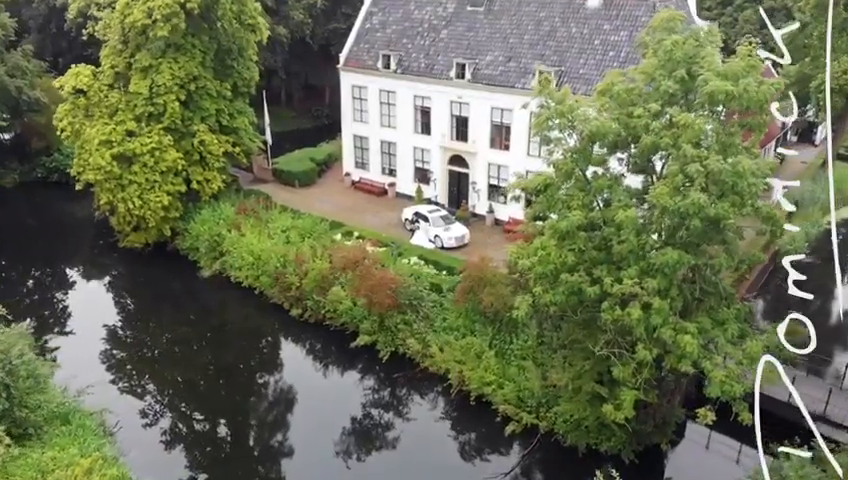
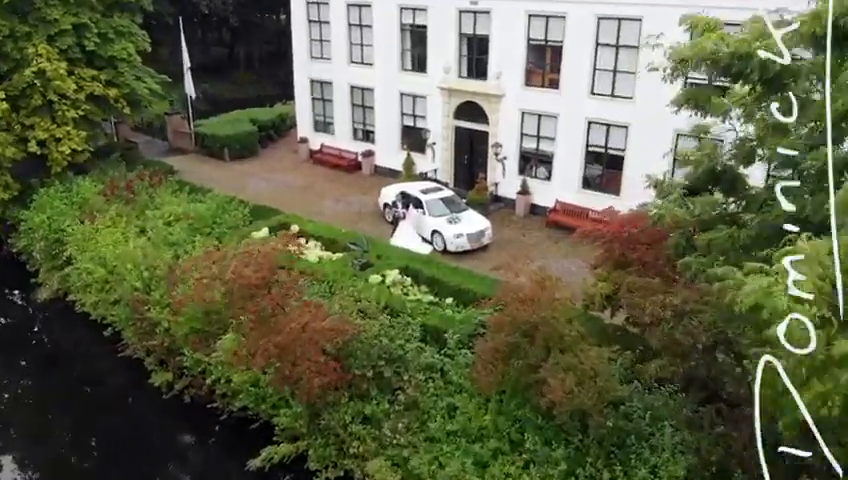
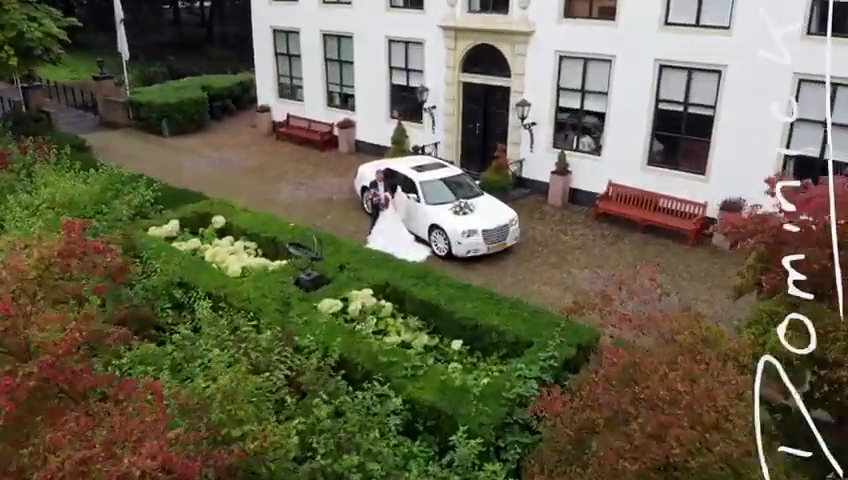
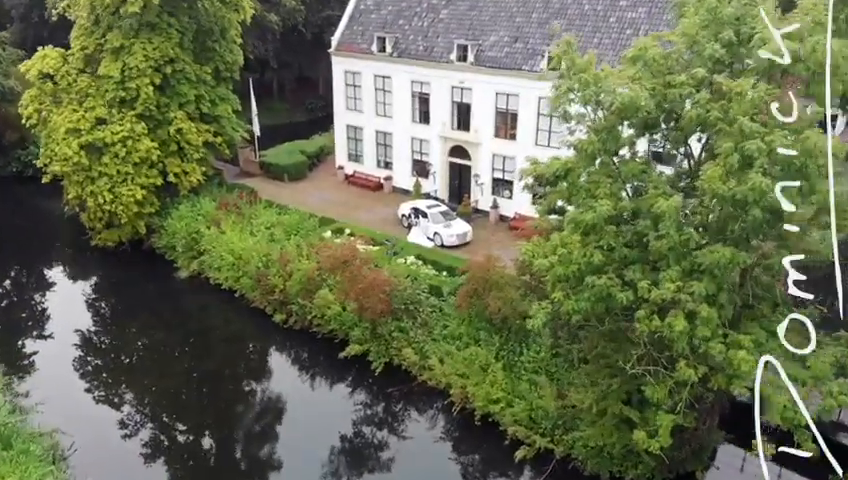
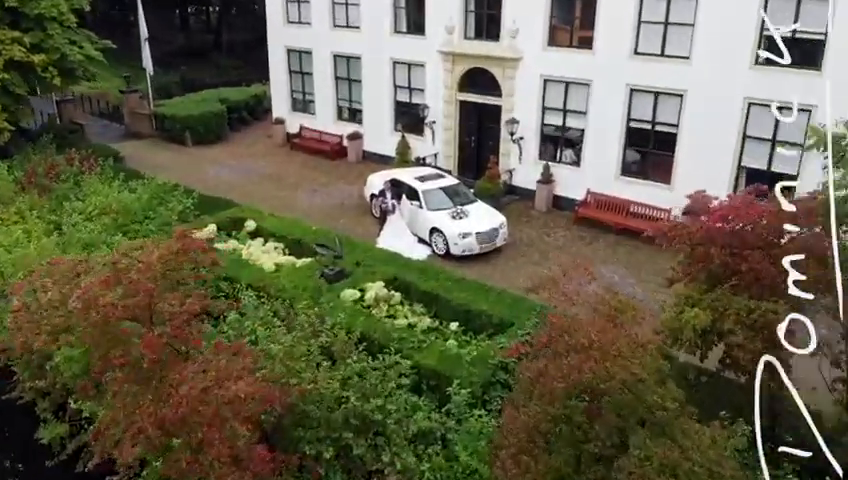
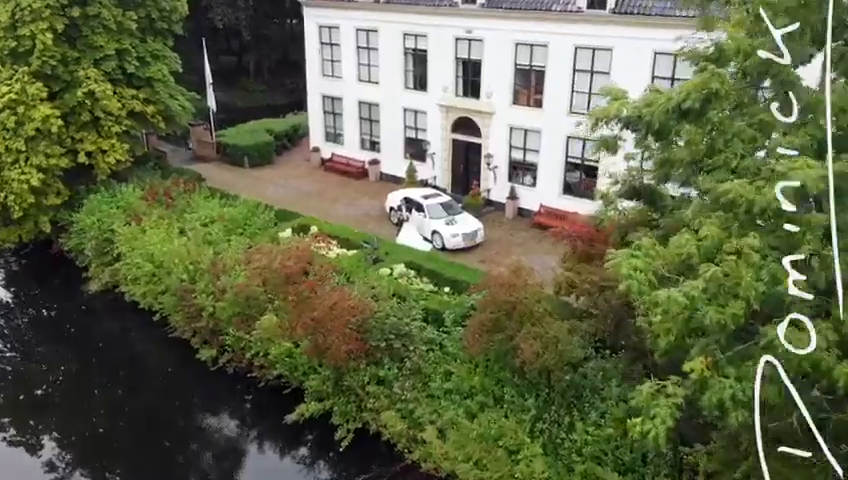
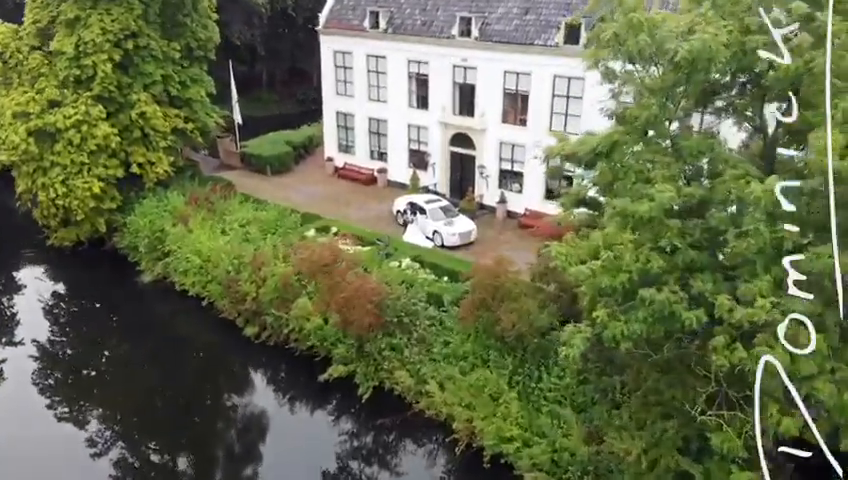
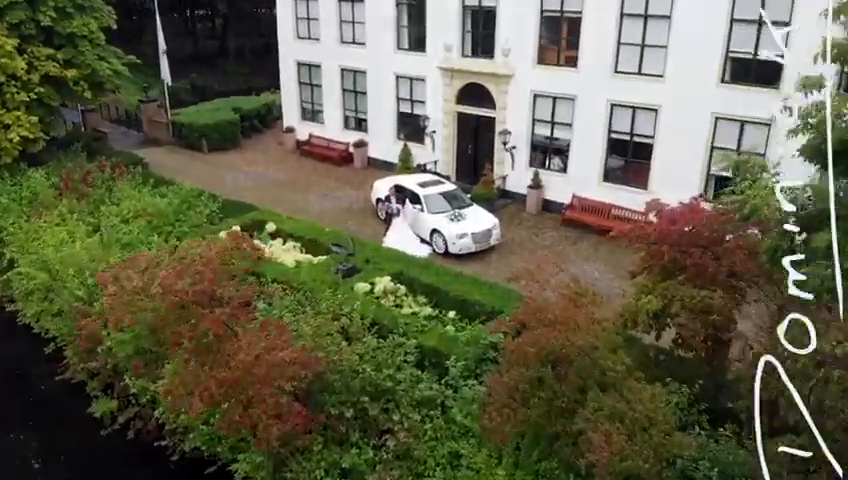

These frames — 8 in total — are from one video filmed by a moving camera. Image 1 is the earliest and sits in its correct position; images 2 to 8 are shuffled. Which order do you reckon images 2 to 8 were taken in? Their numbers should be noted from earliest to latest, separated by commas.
4, 7, 6, 2, 8, 5, 3
